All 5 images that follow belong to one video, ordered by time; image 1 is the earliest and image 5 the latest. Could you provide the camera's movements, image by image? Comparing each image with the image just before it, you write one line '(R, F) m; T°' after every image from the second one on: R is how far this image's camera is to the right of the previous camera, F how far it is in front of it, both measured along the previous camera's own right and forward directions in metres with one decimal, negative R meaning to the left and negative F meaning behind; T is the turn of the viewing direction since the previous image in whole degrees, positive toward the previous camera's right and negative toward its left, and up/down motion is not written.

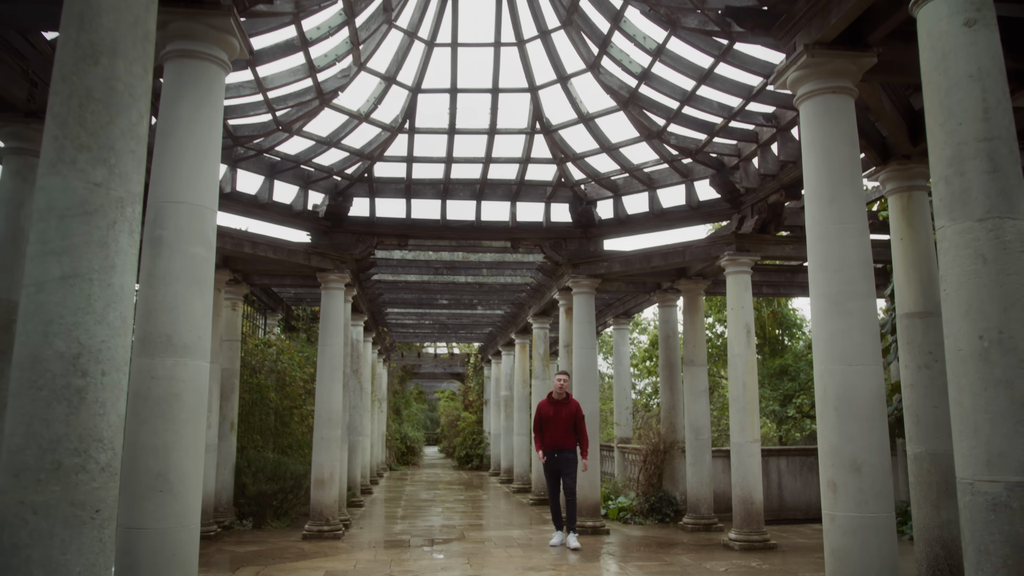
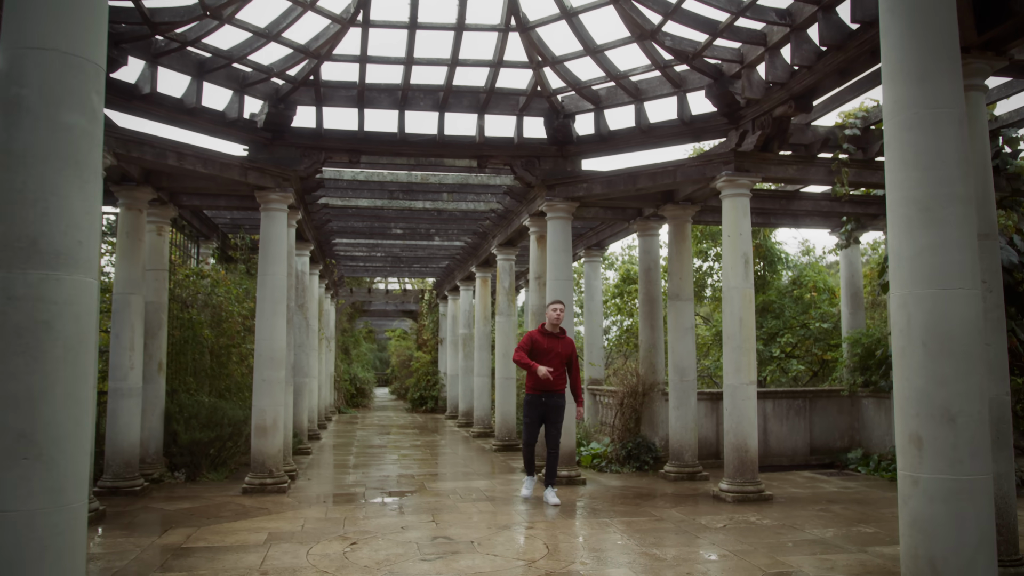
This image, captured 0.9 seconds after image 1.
(-0.2, +1.2) m; +3°
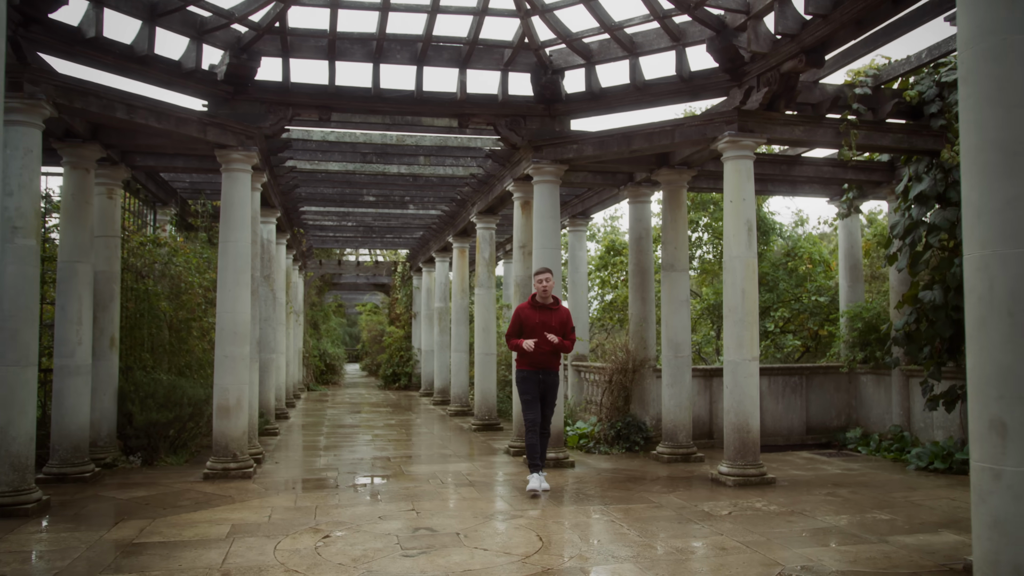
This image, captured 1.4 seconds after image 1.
(-0.1, +0.7) m; +2°
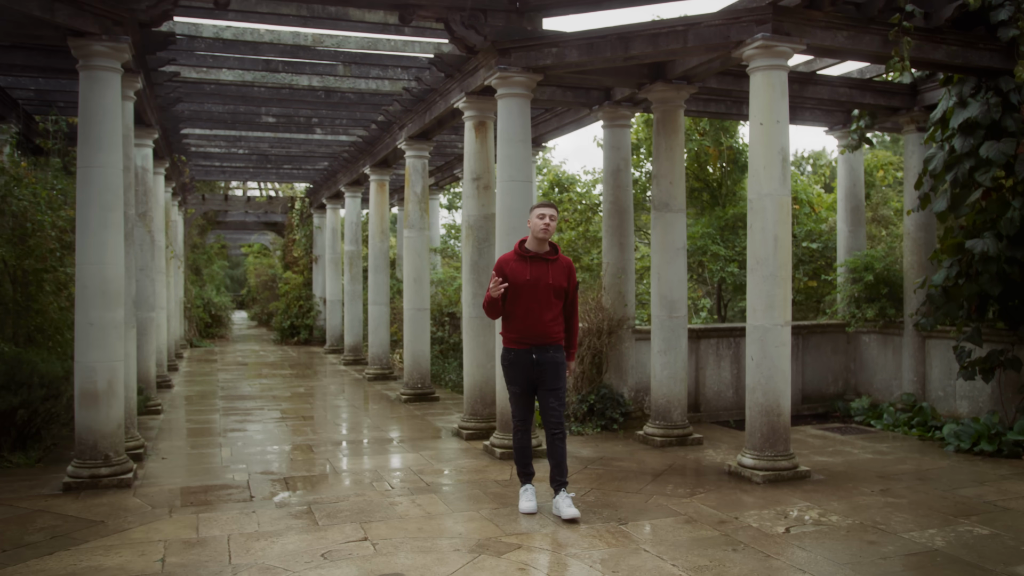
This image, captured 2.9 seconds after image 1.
(-0.6, +2.0) m; +7°
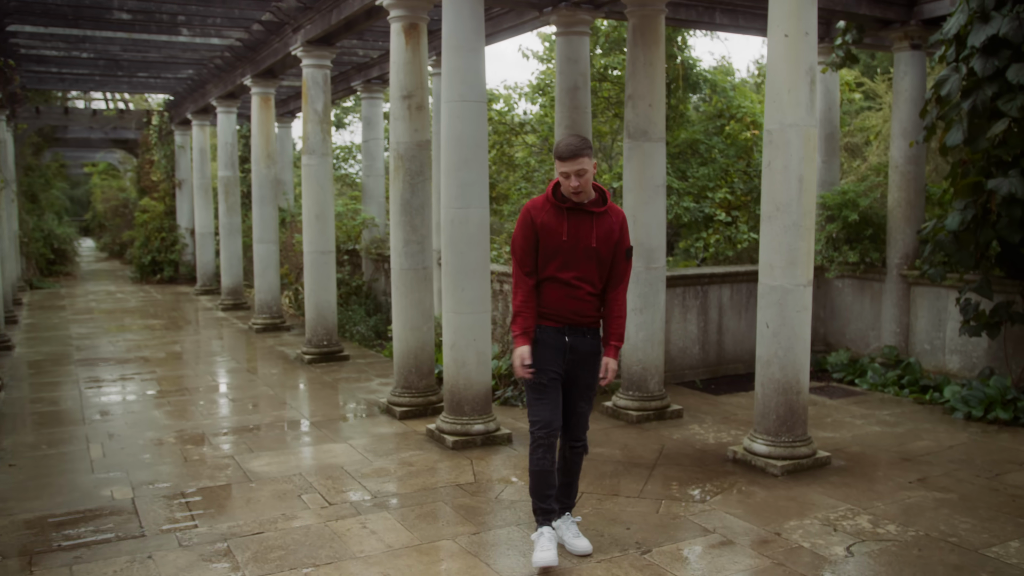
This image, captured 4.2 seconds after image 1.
(-0.6, +1.5) m; +9°
